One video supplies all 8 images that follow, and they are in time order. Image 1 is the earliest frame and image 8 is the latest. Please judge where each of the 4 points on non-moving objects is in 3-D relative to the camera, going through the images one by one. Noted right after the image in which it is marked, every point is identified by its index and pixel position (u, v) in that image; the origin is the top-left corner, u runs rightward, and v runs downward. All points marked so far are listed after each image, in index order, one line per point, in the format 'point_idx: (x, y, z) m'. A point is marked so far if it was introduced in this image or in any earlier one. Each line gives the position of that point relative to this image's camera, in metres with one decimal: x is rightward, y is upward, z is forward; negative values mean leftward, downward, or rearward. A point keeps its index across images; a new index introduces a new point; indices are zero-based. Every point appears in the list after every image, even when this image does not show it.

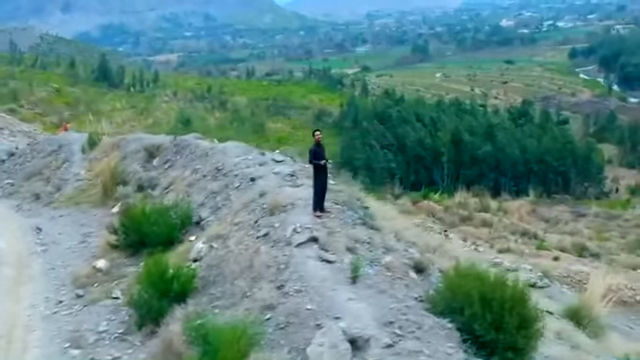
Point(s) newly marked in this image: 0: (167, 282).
0: (-2.9, -1.9, +11.8) m
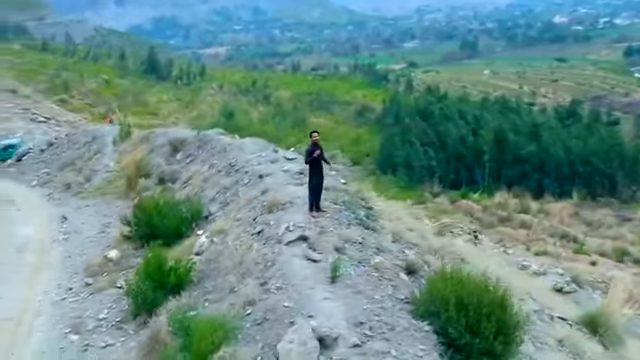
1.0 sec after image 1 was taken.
0: (-3.1, -1.8, +12.3) m
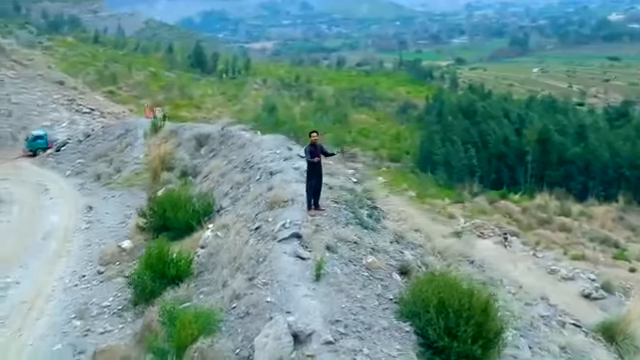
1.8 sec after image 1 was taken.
0: (-3.2, -1.7, +12.8) m
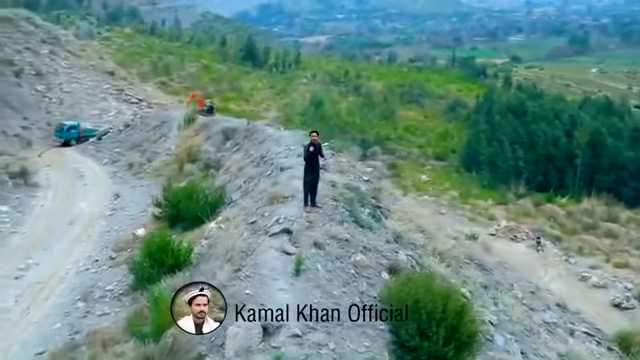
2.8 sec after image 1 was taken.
0: (-3.4, -1.6, +13.4) m
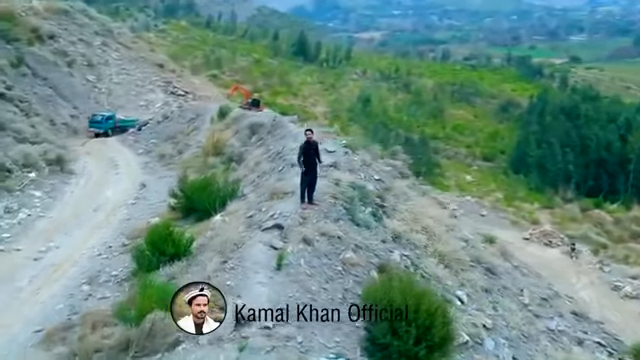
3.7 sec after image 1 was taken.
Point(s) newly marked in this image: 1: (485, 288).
0: (-3.5, -1.4, +14.0) m
1: (+4.3, -2.8, +16.2) m
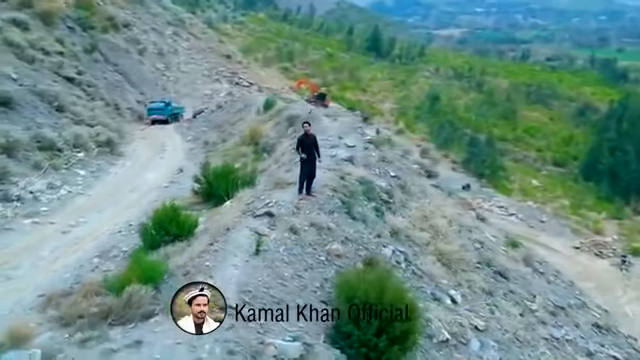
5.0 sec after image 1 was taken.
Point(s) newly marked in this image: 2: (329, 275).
0: (-3.6, -1.0, +14.8) m
1: (+4.4, -2.9, +16.2) m
2: (+0.1, -1.9, +12.3) m
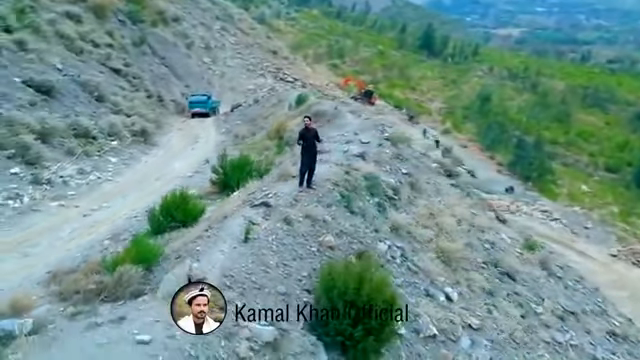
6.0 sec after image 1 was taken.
0: (-3.6, -0.7, +15.4) m
1: (+4.4, -2.9, +16.2) m
2: (-0.1, -1.7, +12.7) m
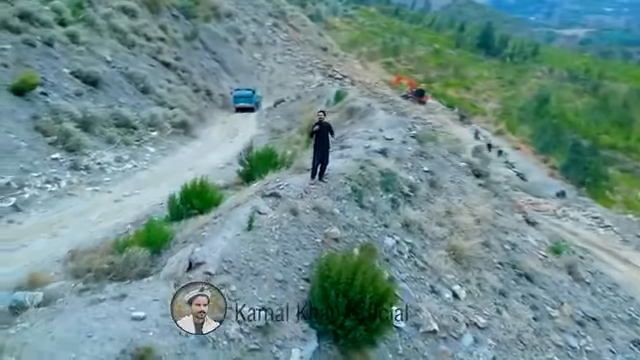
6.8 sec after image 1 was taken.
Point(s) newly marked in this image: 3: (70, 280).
0: (-3.3, -0.5, +16.0) m
1: (+4.7, -2.9, +16.1) m
2: (-0.1, -1.6, +13.0) m
3: (-5.0, -2.0, +12.4) m
